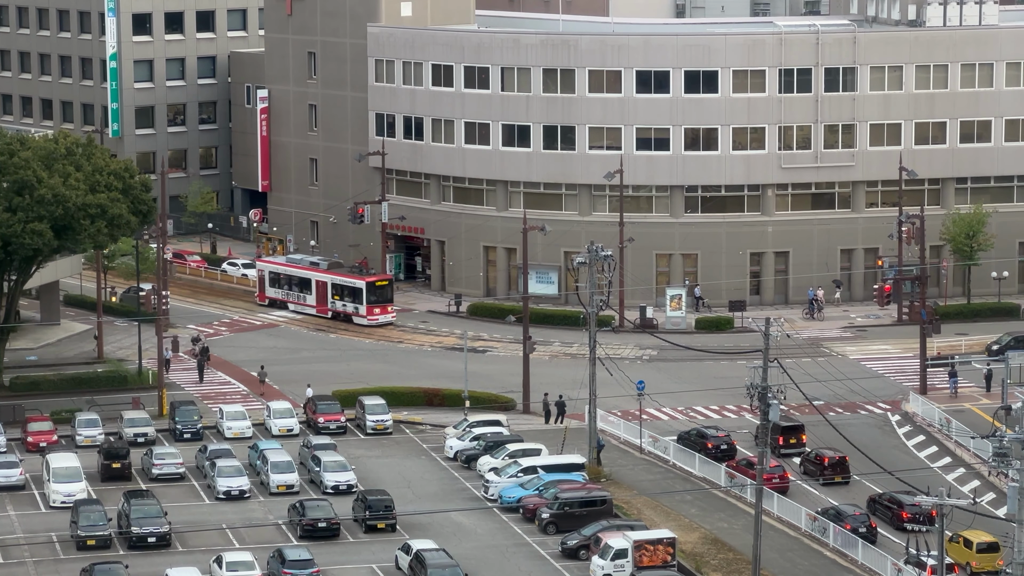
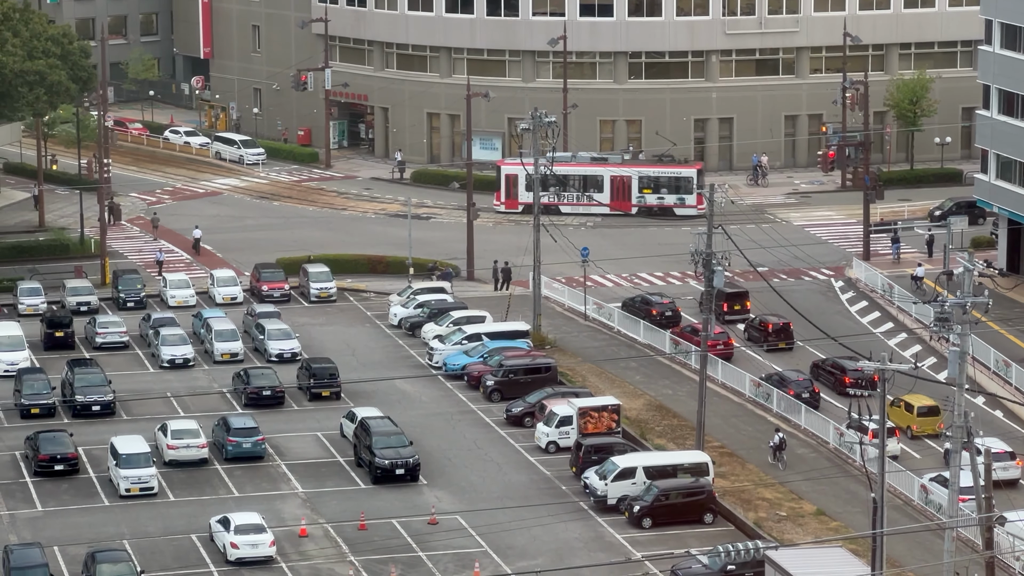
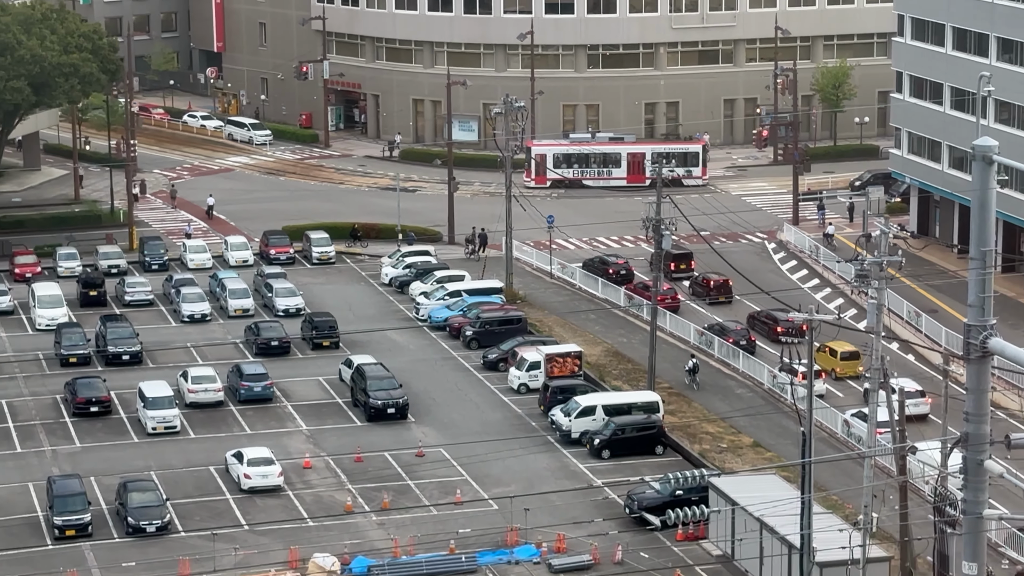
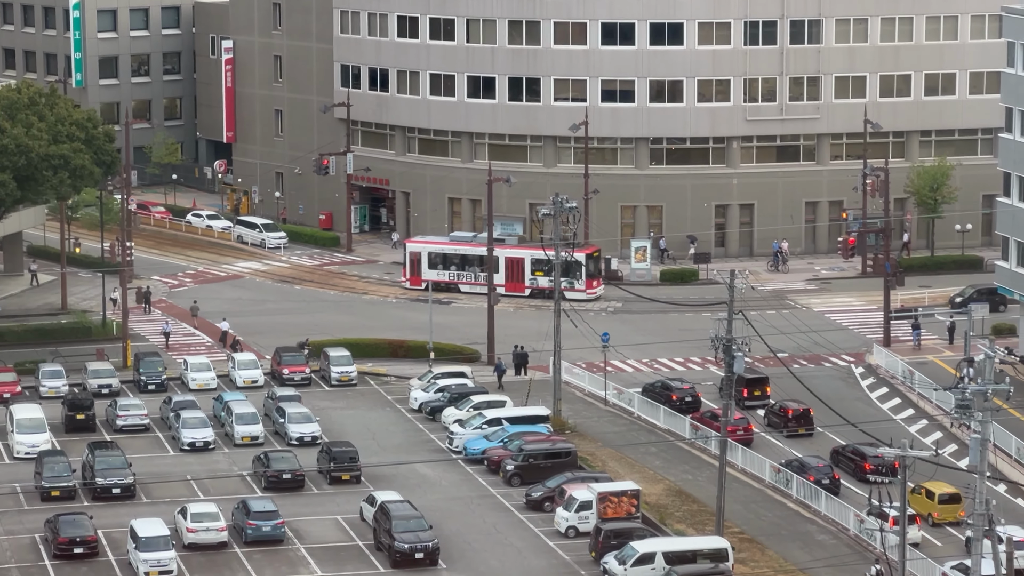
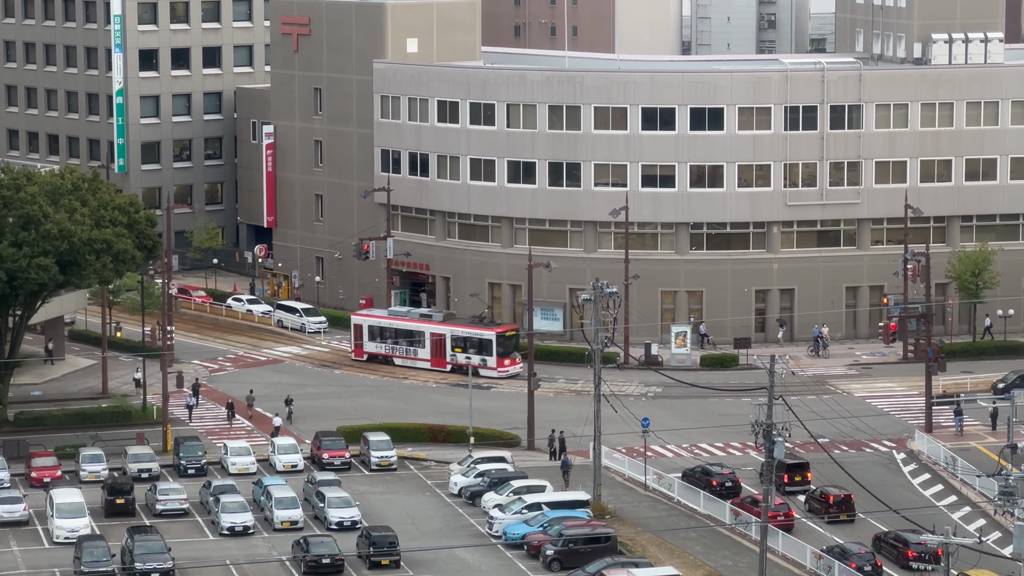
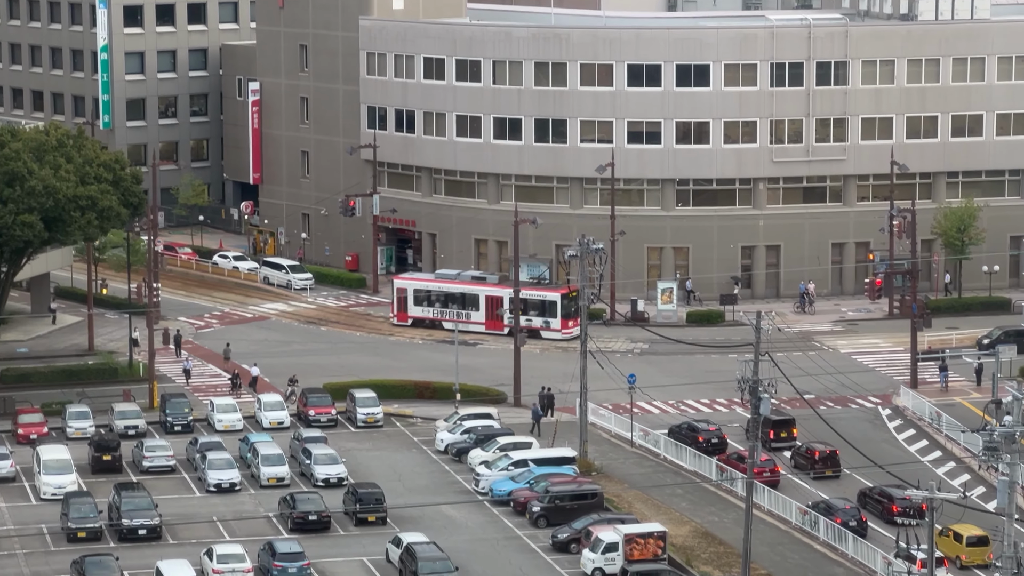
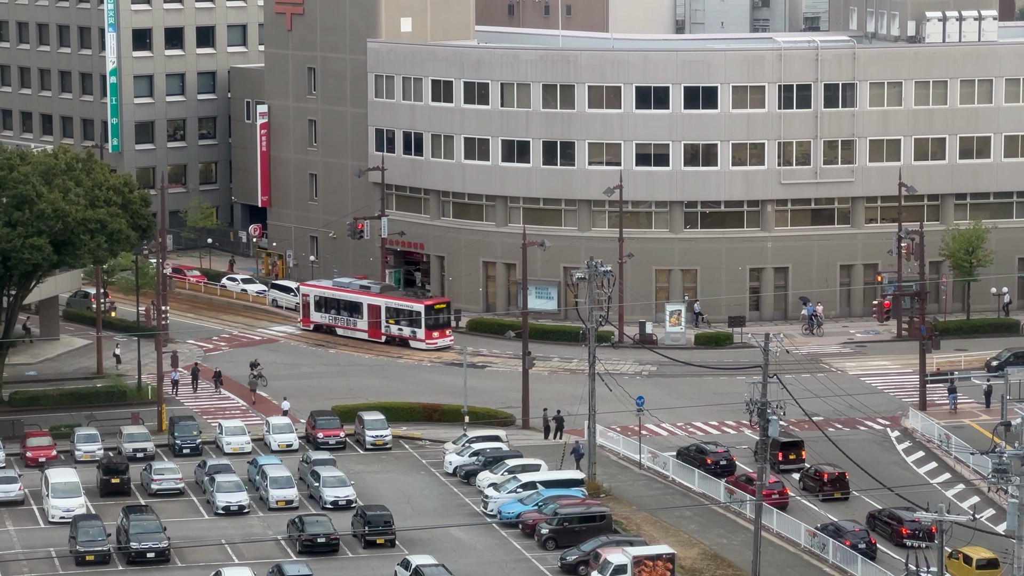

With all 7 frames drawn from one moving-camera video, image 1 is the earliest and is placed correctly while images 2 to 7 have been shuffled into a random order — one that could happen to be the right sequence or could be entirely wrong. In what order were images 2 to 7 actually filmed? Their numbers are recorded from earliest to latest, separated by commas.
7, 5, 6, 4, 2, 3
